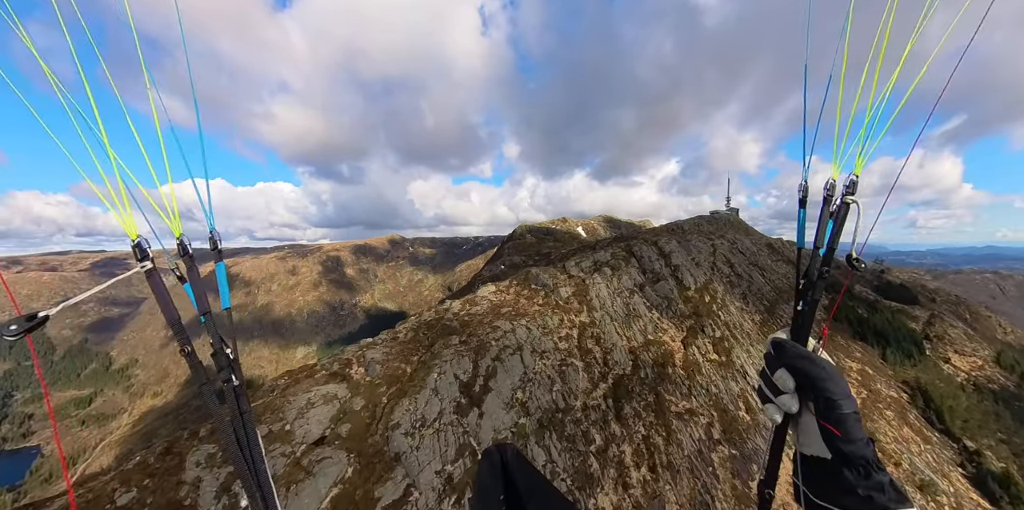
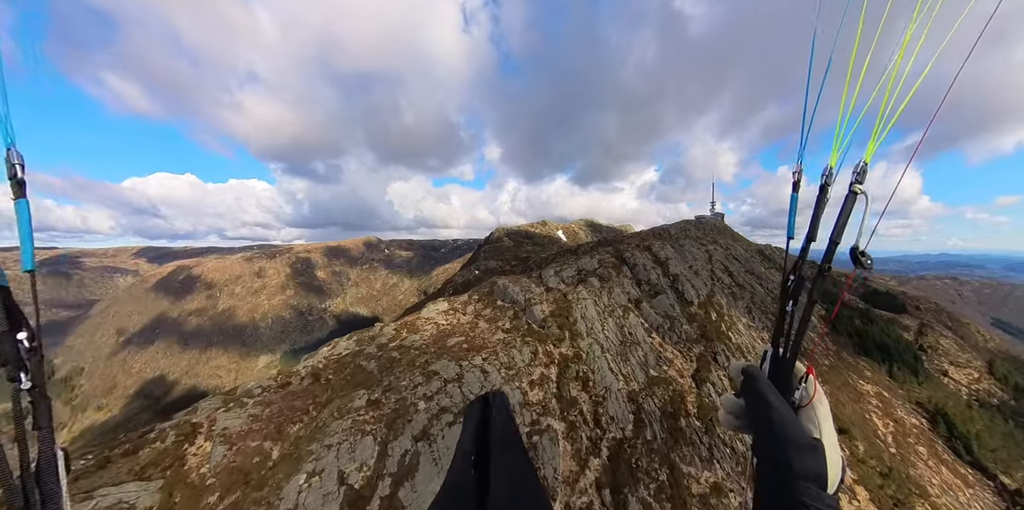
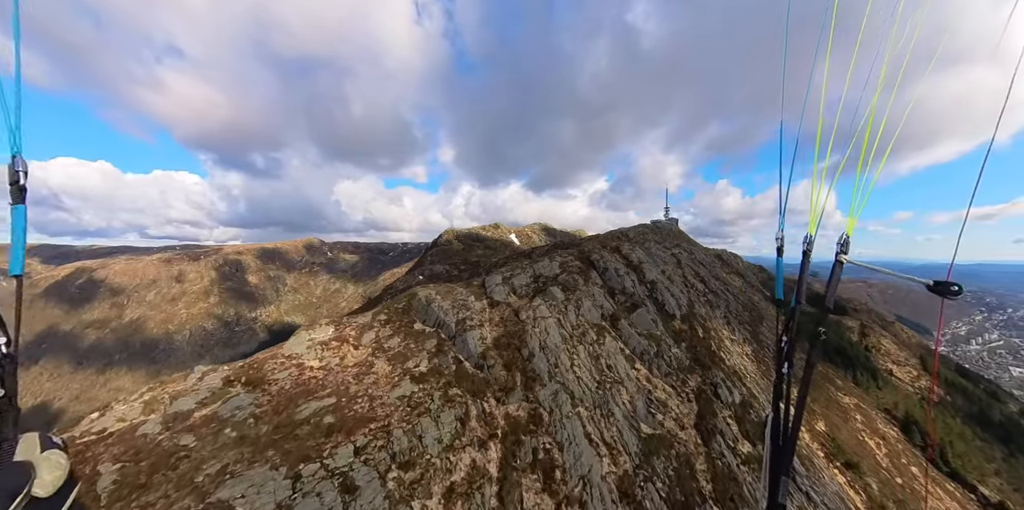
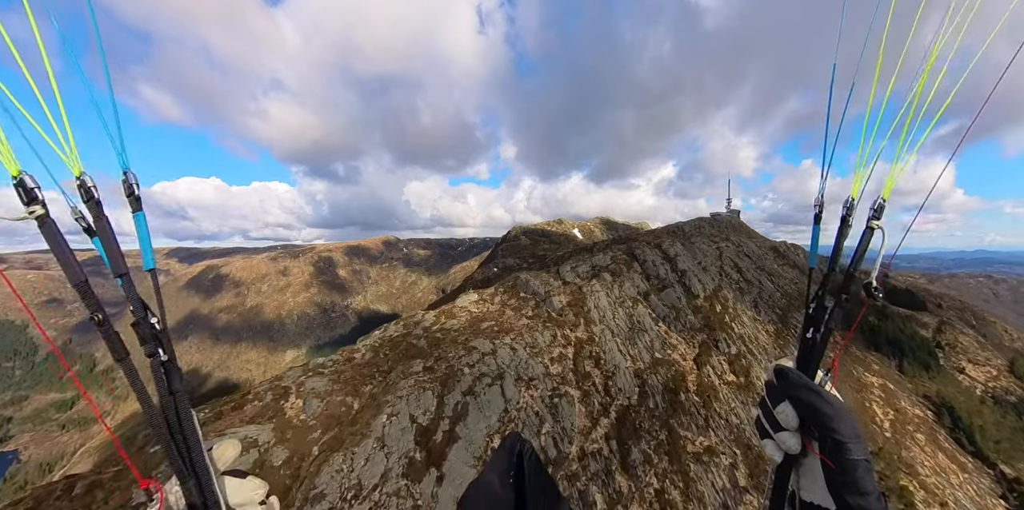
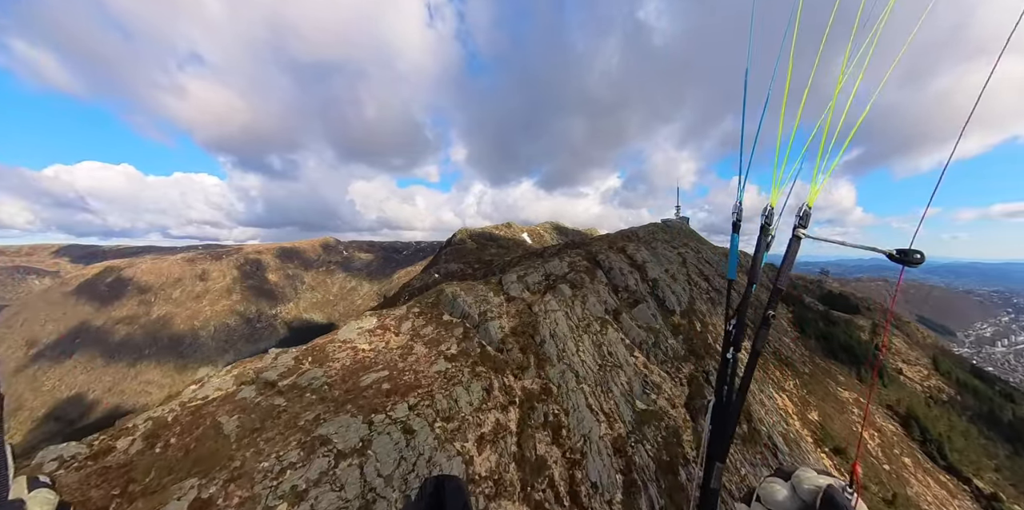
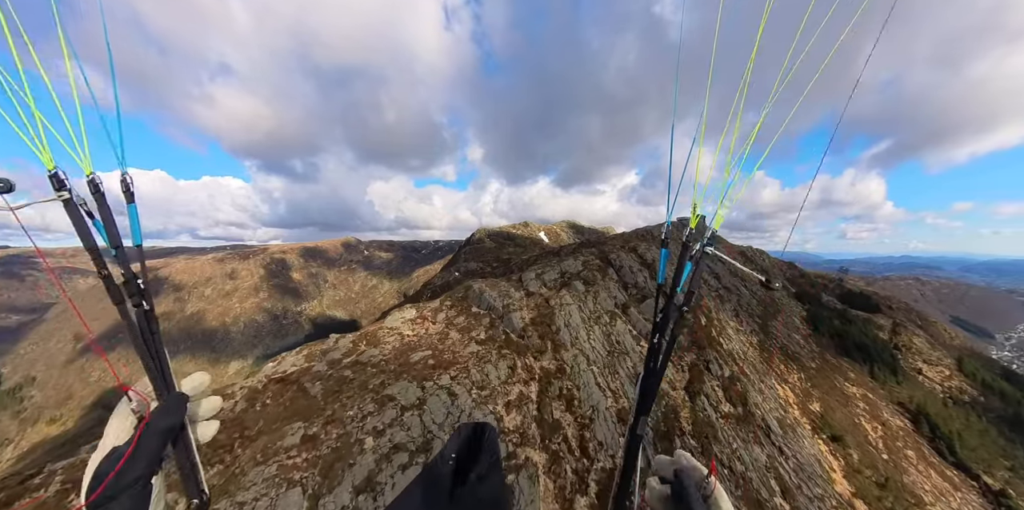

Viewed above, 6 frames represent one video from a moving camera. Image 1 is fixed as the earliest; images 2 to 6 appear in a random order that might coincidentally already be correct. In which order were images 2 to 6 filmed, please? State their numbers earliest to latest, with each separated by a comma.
4, 2, 6, 5, 3
